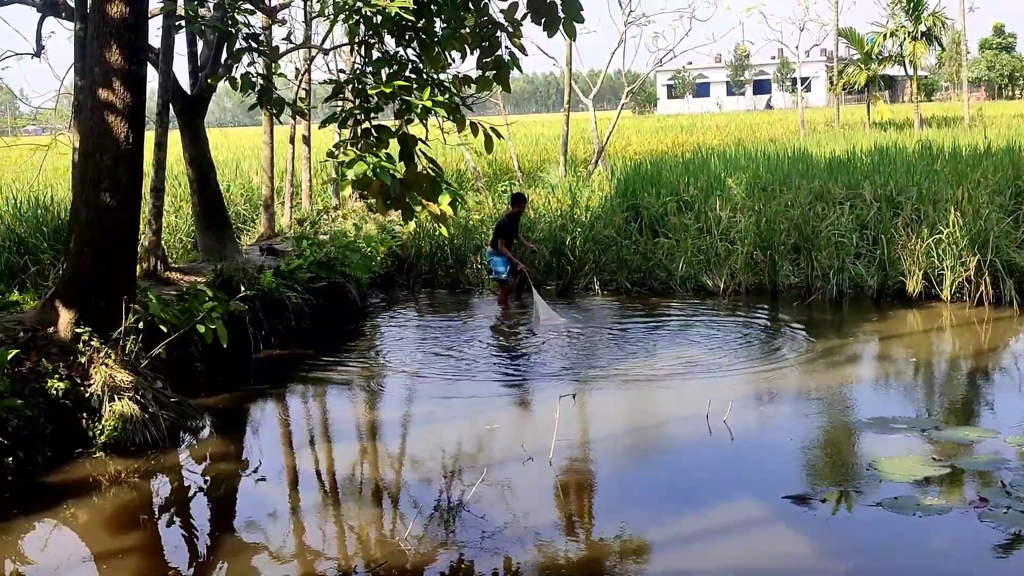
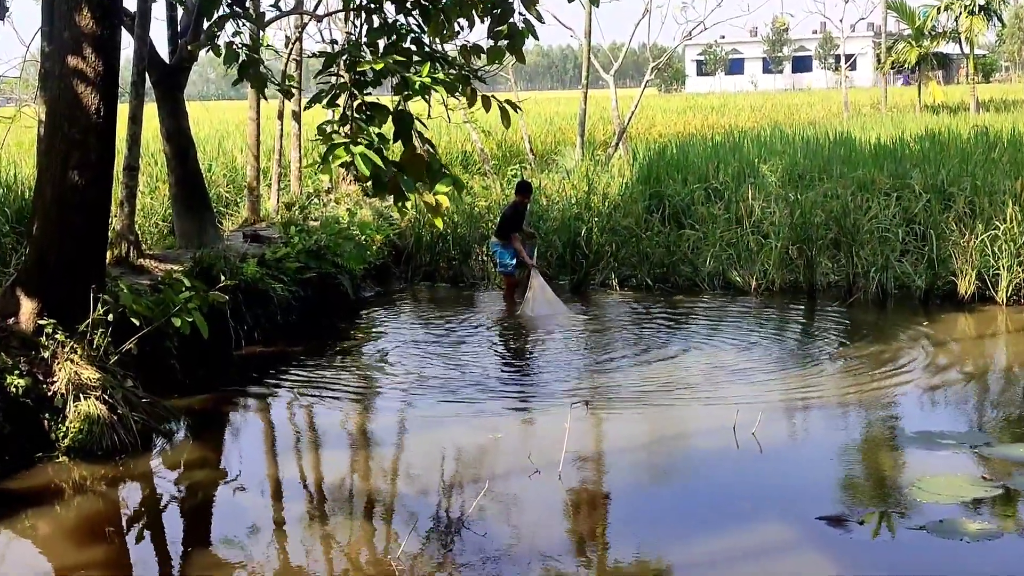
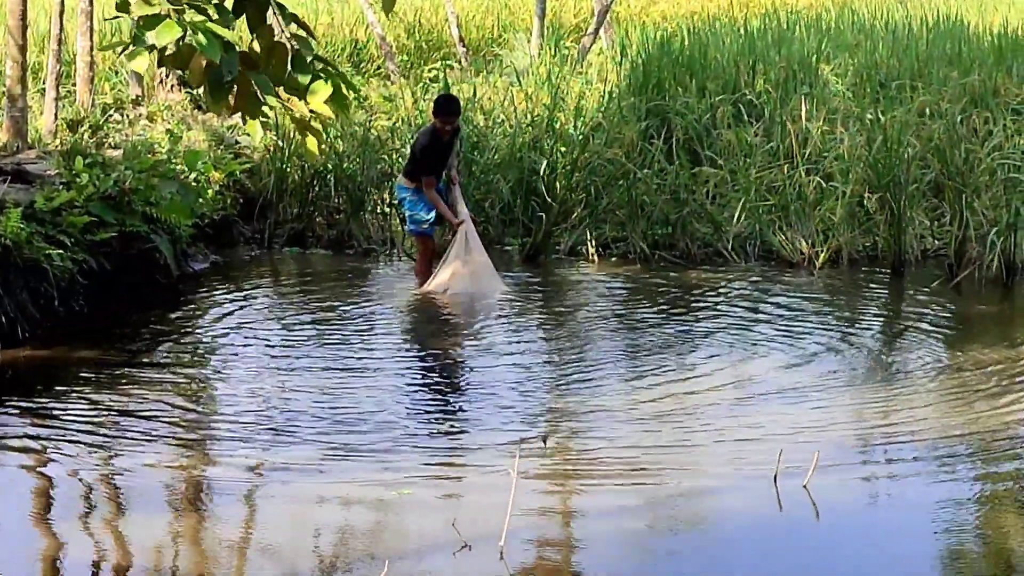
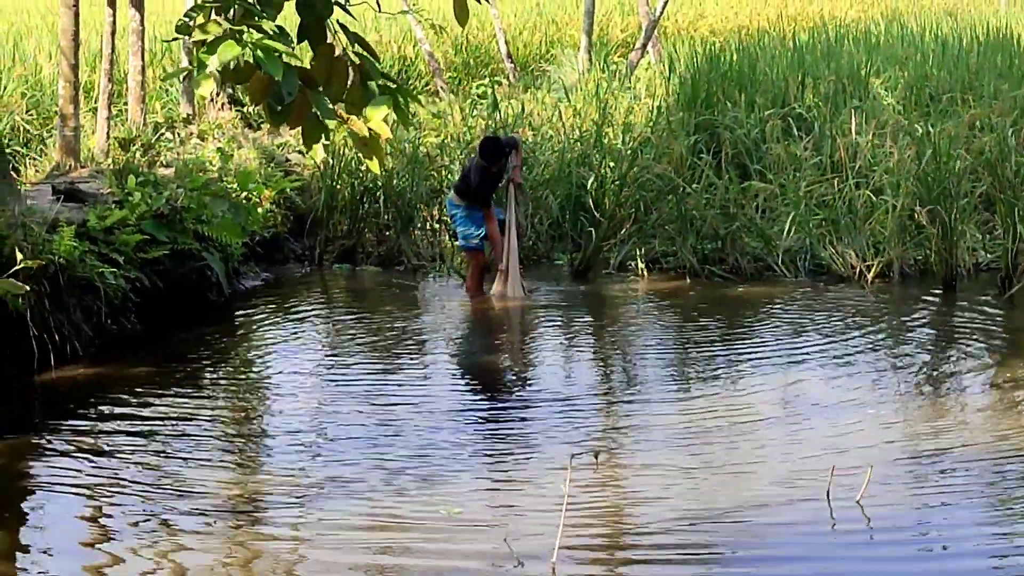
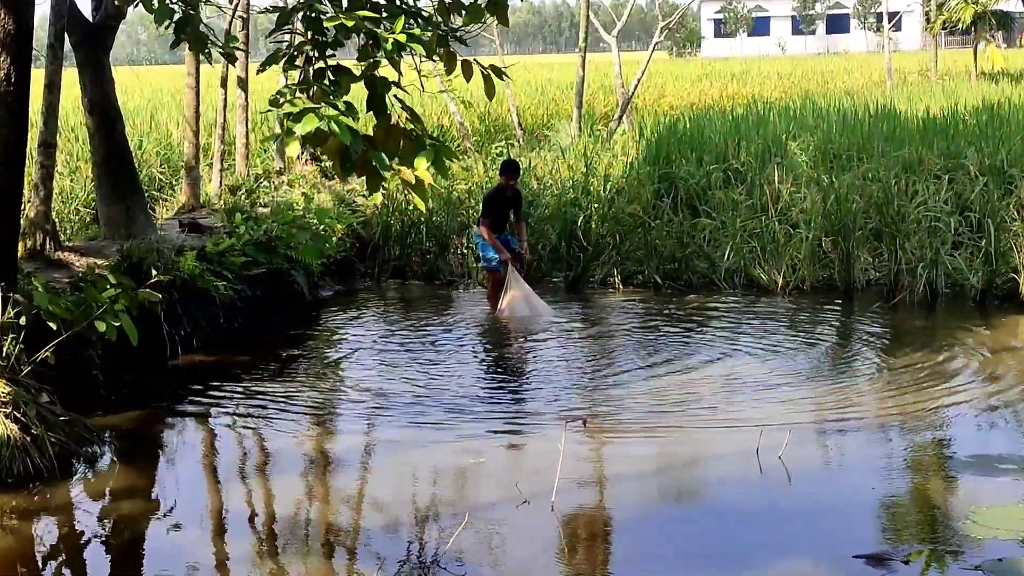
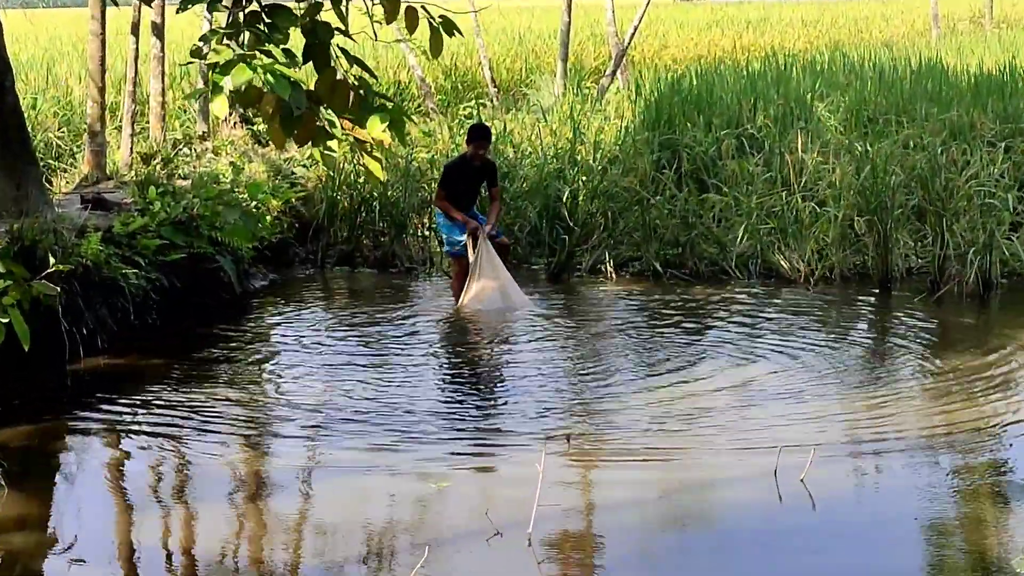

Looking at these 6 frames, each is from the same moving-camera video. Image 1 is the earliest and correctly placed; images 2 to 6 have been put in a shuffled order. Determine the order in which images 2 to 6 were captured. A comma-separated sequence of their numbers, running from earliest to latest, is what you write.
2, 5, 6, 3, 4
